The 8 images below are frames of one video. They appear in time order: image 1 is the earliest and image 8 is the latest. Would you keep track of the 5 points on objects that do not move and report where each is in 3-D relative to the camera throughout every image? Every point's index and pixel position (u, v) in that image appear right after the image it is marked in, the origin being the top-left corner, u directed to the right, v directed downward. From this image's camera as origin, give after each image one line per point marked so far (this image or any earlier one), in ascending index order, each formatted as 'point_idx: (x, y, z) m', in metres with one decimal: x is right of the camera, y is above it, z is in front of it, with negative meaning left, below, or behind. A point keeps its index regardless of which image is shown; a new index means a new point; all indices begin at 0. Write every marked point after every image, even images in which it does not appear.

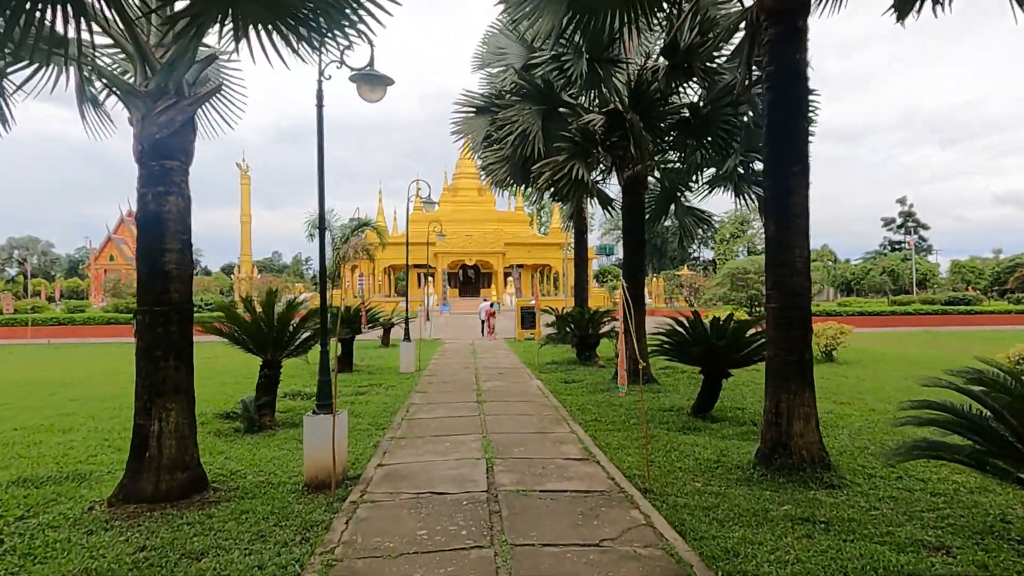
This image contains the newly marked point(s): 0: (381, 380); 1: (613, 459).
0: (-2.2, -1.6, +11.3) m
1: (+0.9, -1.5, +5.8) m
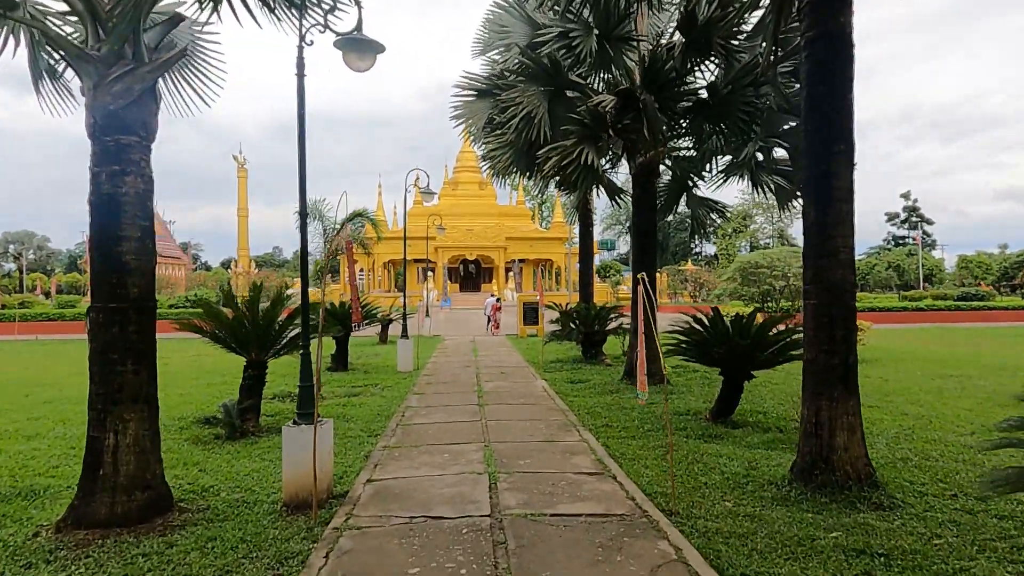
0: (-2.2, -1.5, +10.7) m
1: (+0.9, -1.4, +5.2) m
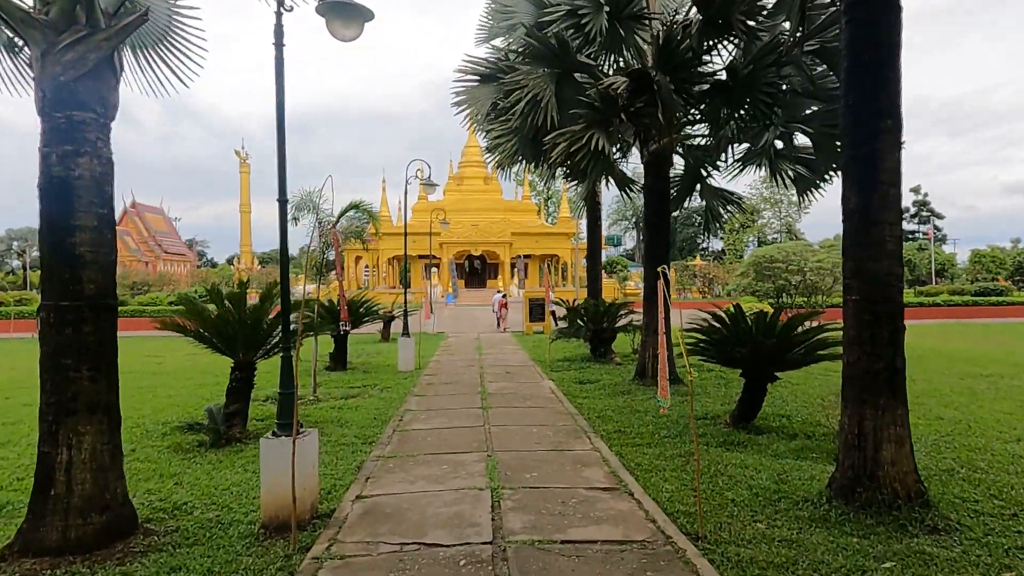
0: (-2.1, -1.4, +10.2) m
1: (+1.0, -1.4, +4.7) m
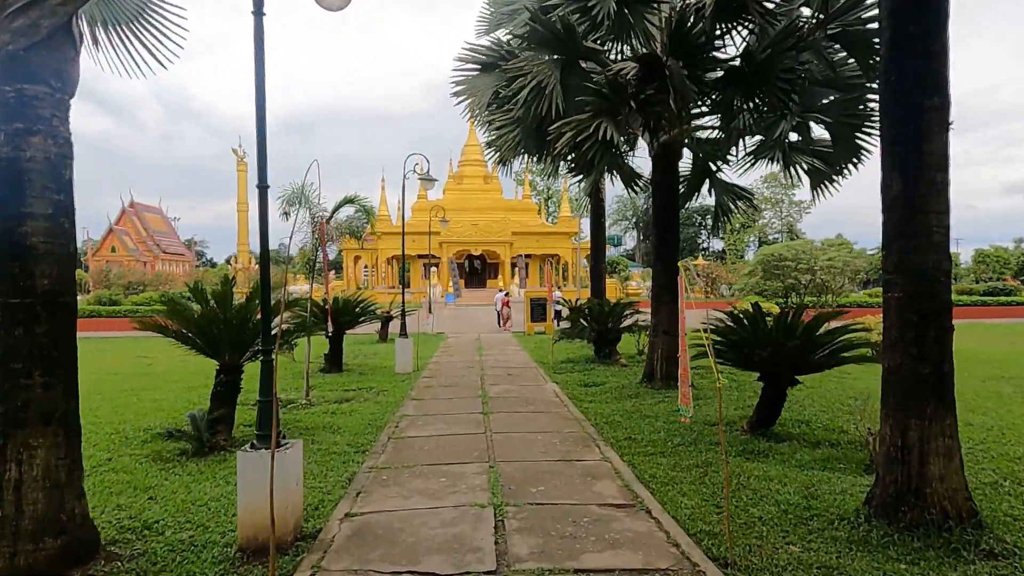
0: (-2.1, -1.4, +9.8) m
1: (+1.0, -1.4, +4.2) m
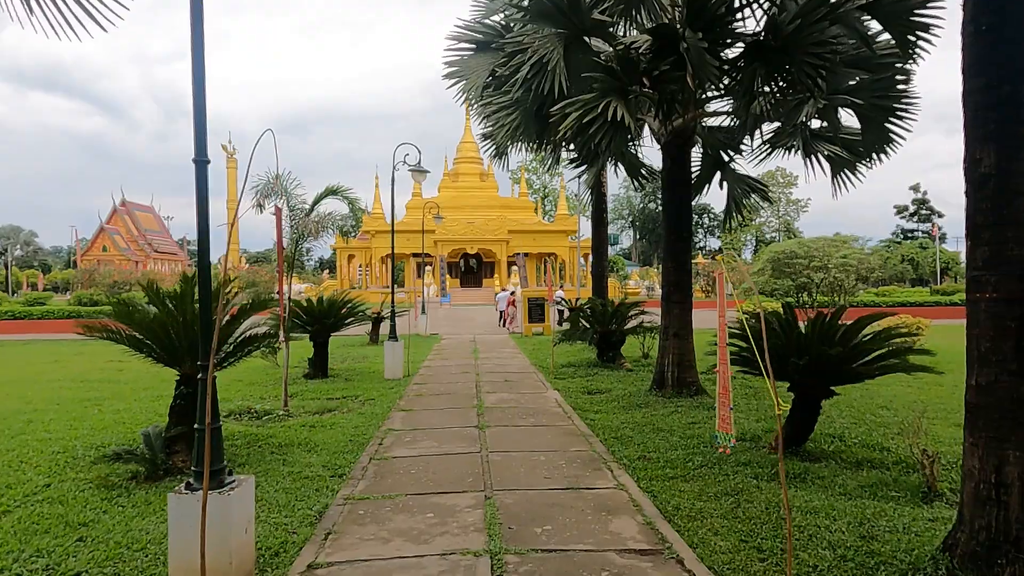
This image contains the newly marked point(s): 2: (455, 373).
0: (-2.1, -1.4, +9.1) m
1: (+1.0, -1.4, +3.5) m
2: (-0.9, -1.3, +10.4) m
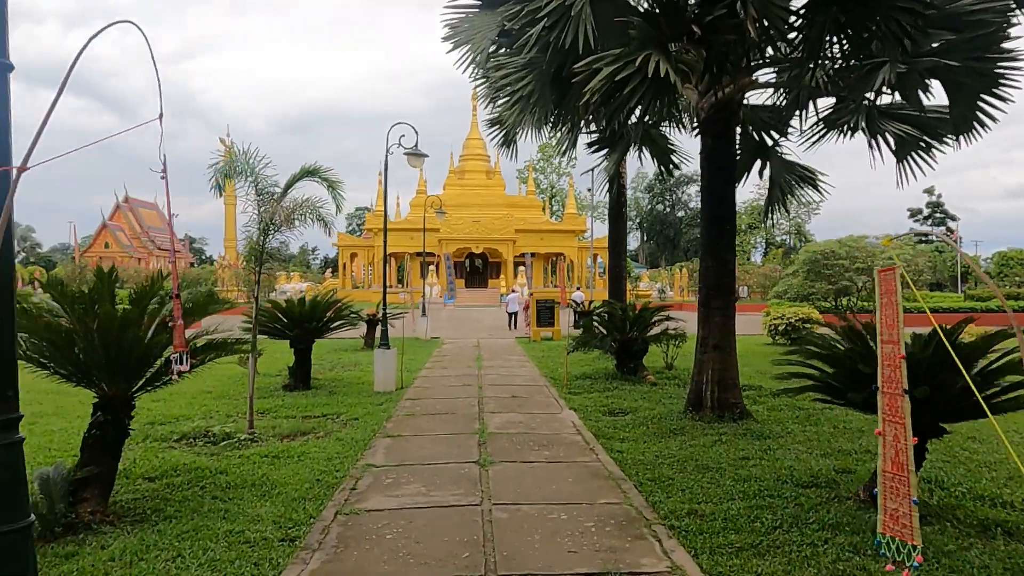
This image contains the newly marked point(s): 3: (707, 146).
0: (-2.0, -1.4, +7.8) m
1: (+1.0, -1.4, +2.2) m
2: (-0.8, -1.3, +9.1) m
3: (+2.1, +1.5, +7.0) m
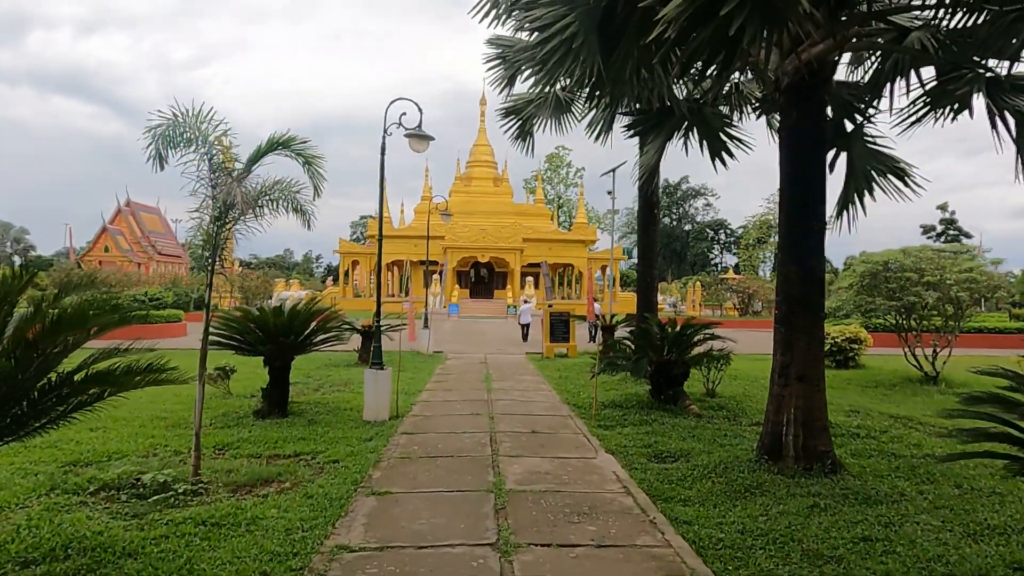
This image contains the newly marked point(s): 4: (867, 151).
0: (-1.8, -1.5, +6.3) m
1: (+1.2, -1.4, +0.7) m
2: (-0.6, -1.5, +7.6) m
3: (+2.3, +1.4, +5.5) m
4: (+3.7, +1.4, +6.9) m
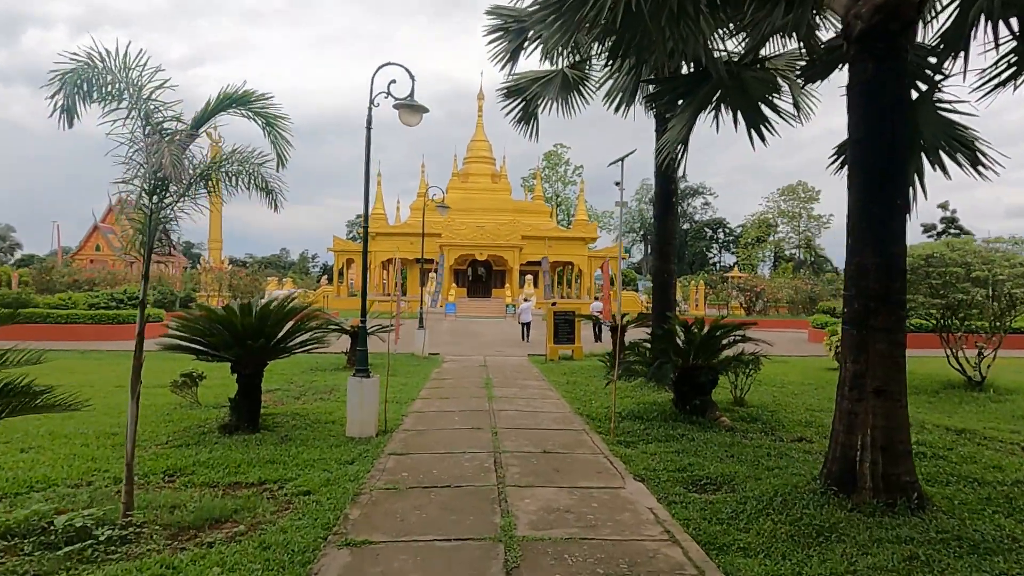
0: (-1.7, -1.4, +5.3) m
1: (+1.3, -1.4, -0.3) m
2: (-0.5, -1.4, +6.6) m
3: (+2.4, +1.4, +4.5) m
4: (+3.7, +1.5, +6.0) m
